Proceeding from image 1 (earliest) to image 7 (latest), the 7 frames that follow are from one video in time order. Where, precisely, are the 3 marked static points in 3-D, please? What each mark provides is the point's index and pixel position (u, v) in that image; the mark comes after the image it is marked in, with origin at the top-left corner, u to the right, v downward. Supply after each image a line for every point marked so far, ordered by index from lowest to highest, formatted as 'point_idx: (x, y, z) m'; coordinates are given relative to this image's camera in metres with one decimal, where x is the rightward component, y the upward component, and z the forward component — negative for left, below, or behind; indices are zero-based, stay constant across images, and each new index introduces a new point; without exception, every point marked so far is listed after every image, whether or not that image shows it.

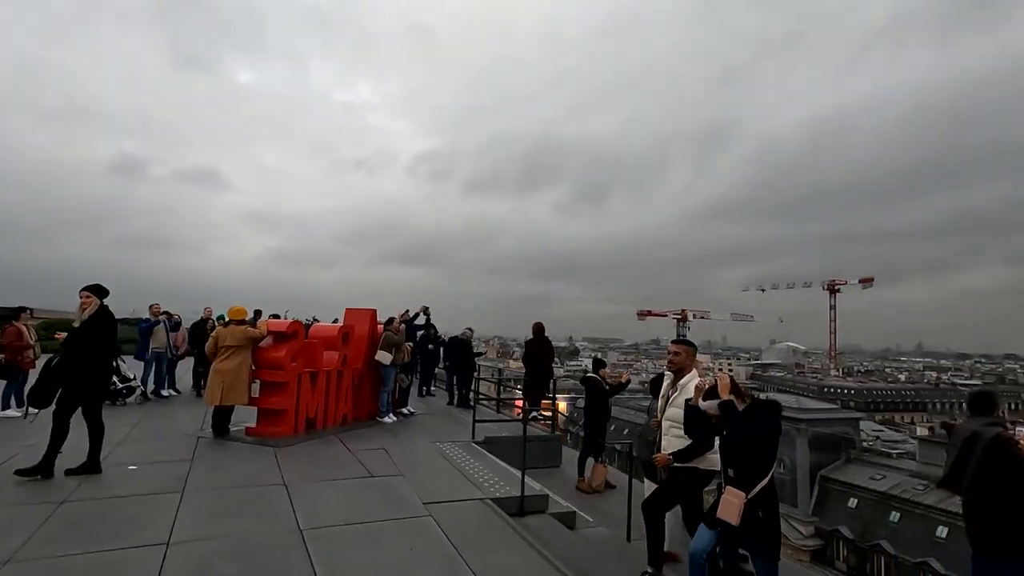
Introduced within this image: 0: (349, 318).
0: (-3.2, -0.6, +10.6) m
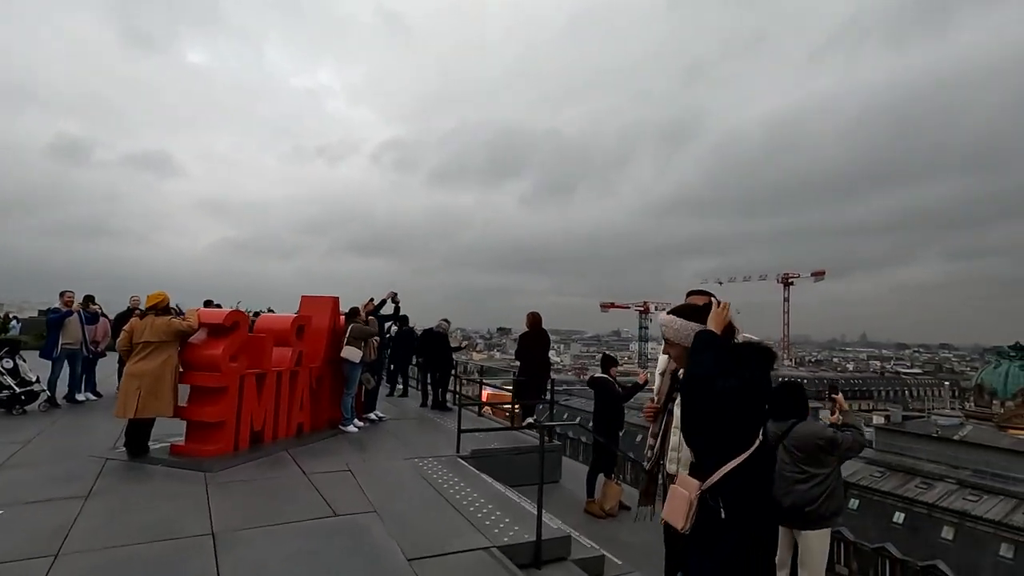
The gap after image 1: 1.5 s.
0: (-3.4, -0.3, +8.9) m
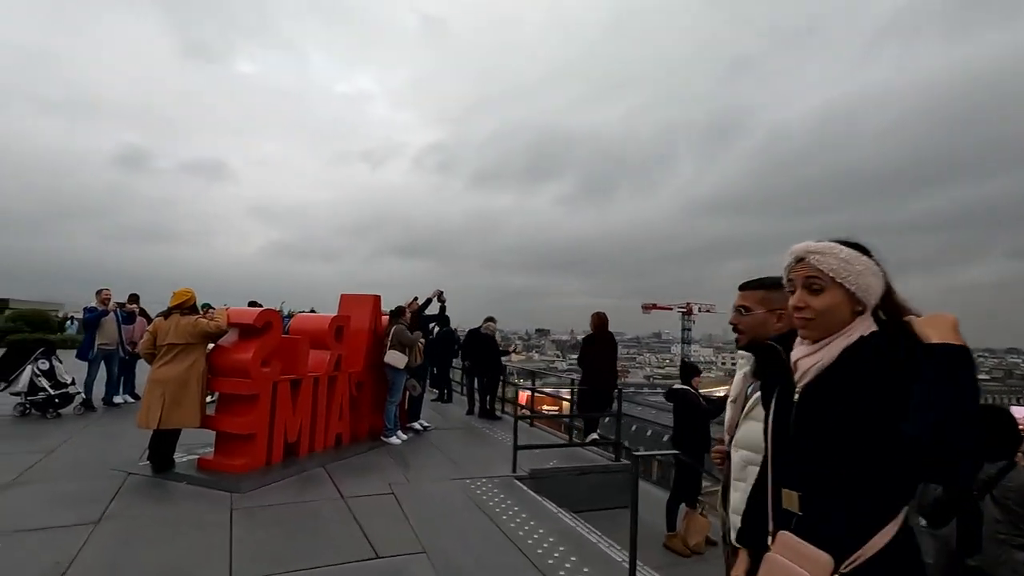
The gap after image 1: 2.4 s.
0: (-2.5, -0.3, +8.1) m
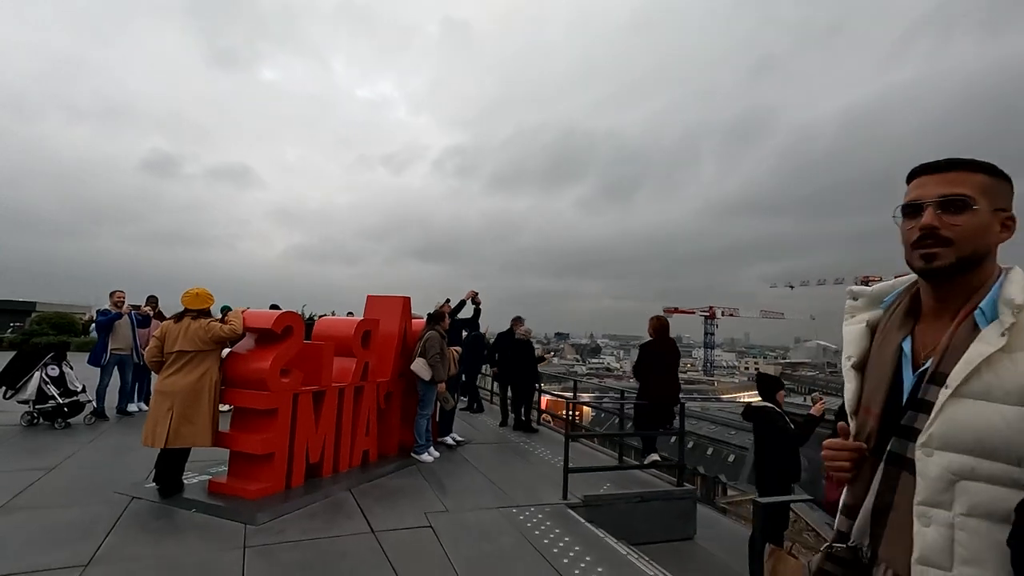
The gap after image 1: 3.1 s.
0: (-1.9, -0.3, +7.4) m
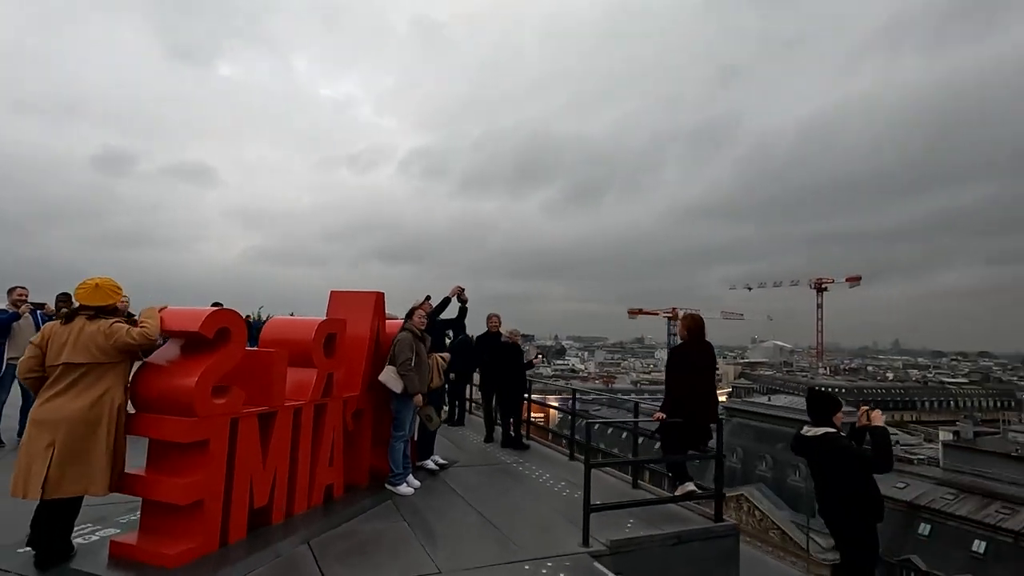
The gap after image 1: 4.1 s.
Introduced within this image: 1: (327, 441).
0: (-2.0, -0.2, +6.1) m
1: (-1.8, -1.5, +5.2) m
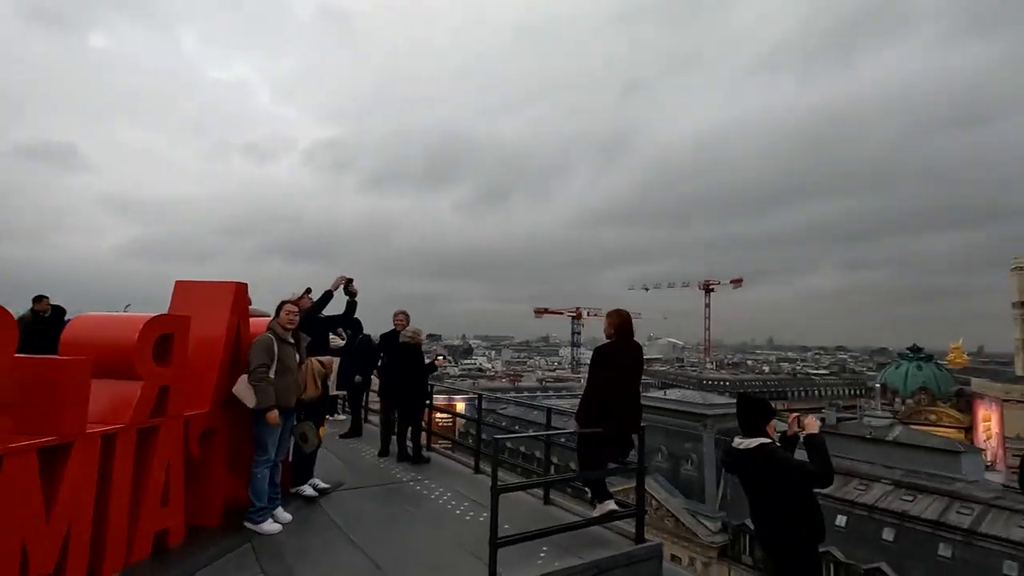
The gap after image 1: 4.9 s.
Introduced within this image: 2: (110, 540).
0: (-3.0, -0.1, +4.8) m
1: (-2.7, -1.4, +4.0) m
2: (-2.7, -1.7, +3.6) m
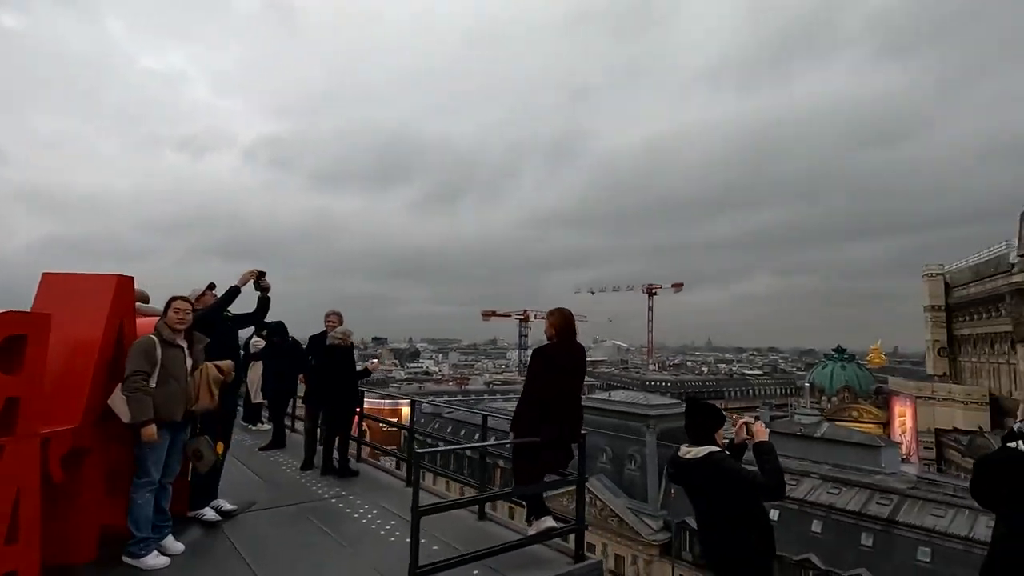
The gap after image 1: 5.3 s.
0: (-3.5, -0.1, +4.1) m
1: (-3.1, -1.3, +3.3) m
2: (-3.2, -1.6, +2.9) m
